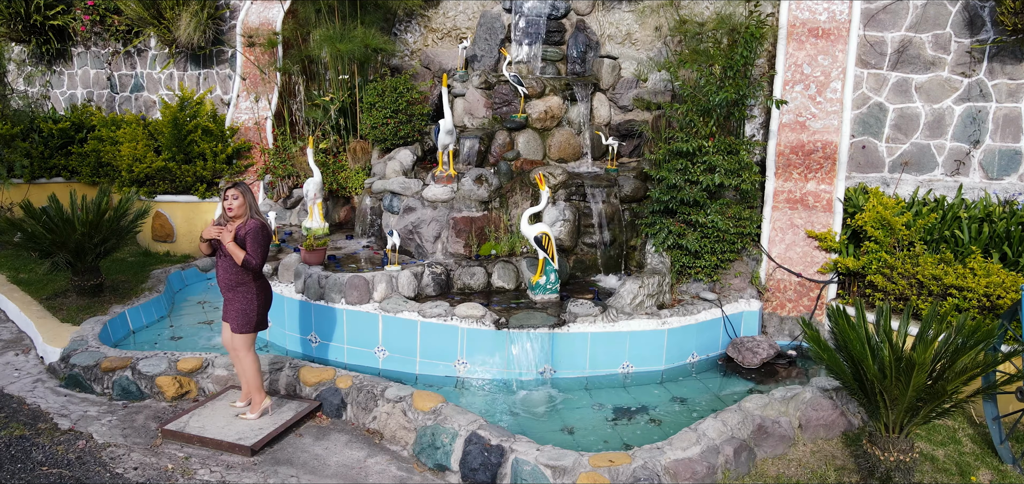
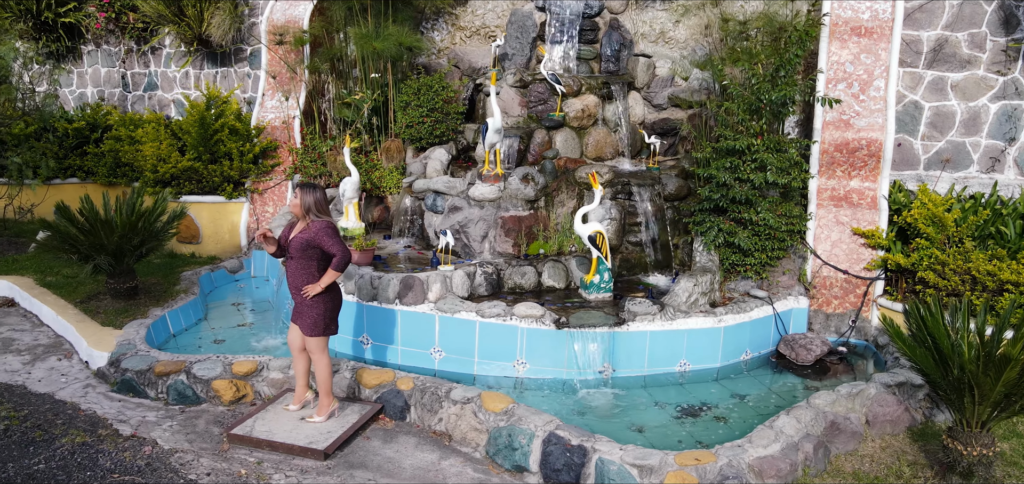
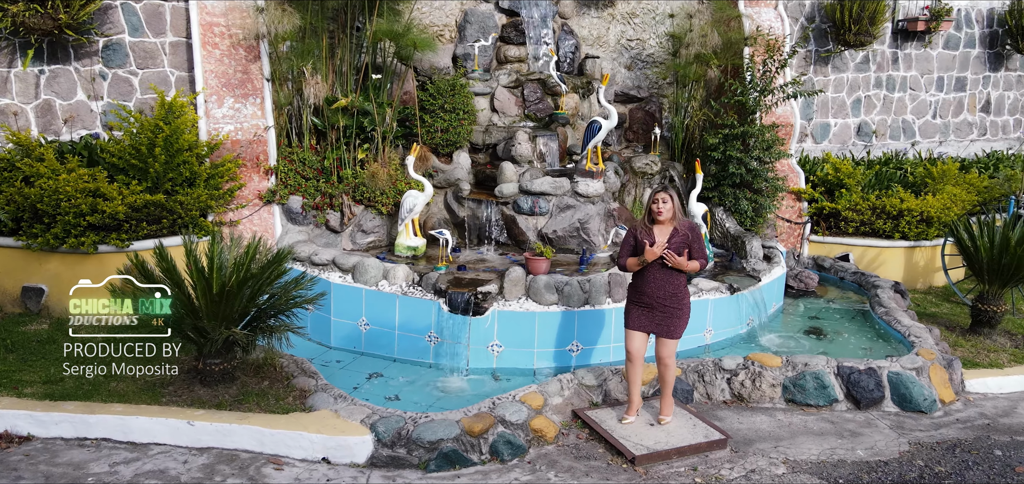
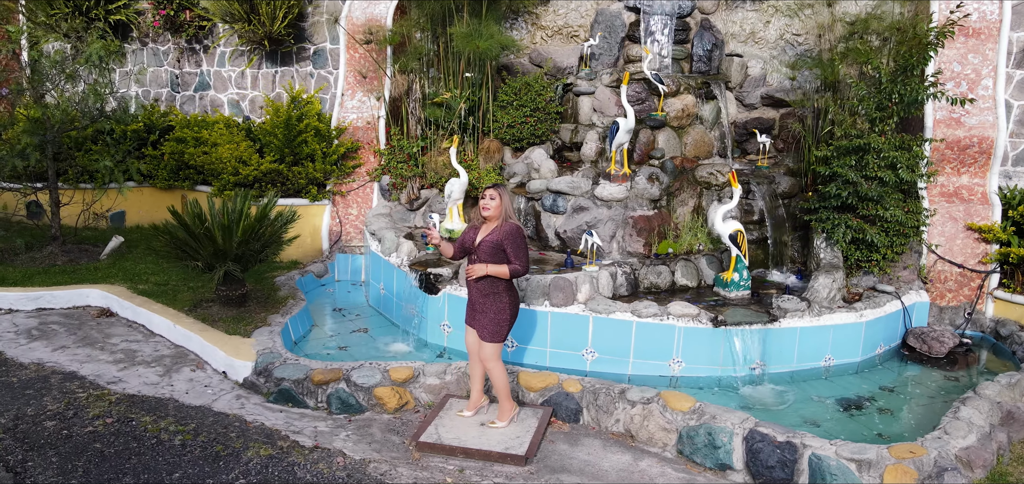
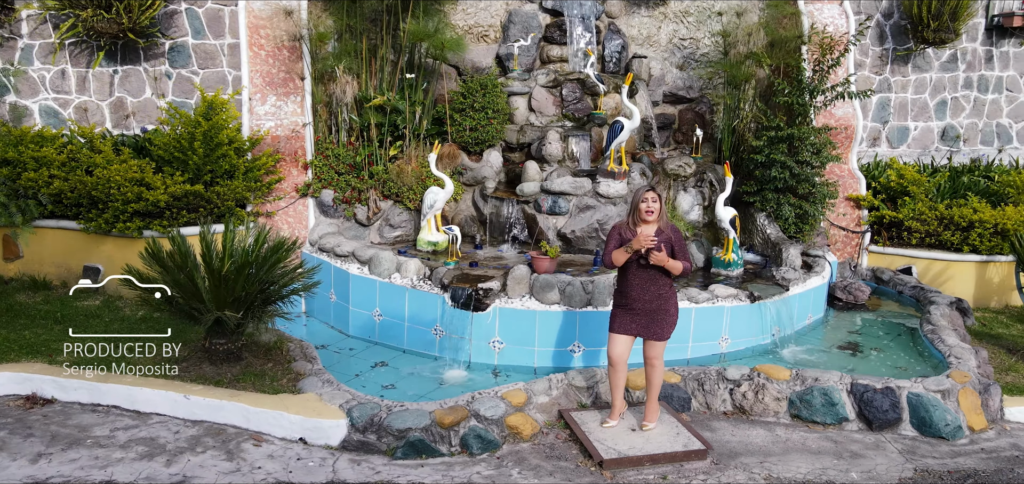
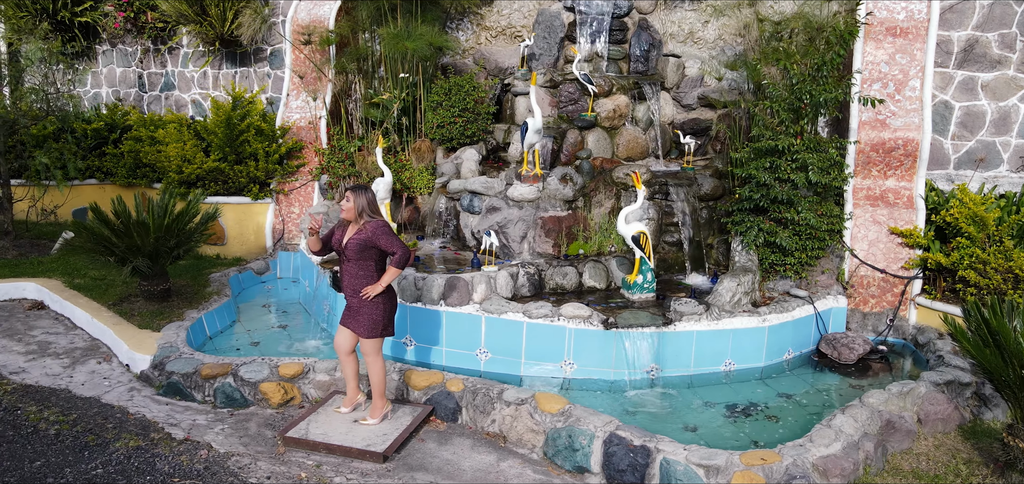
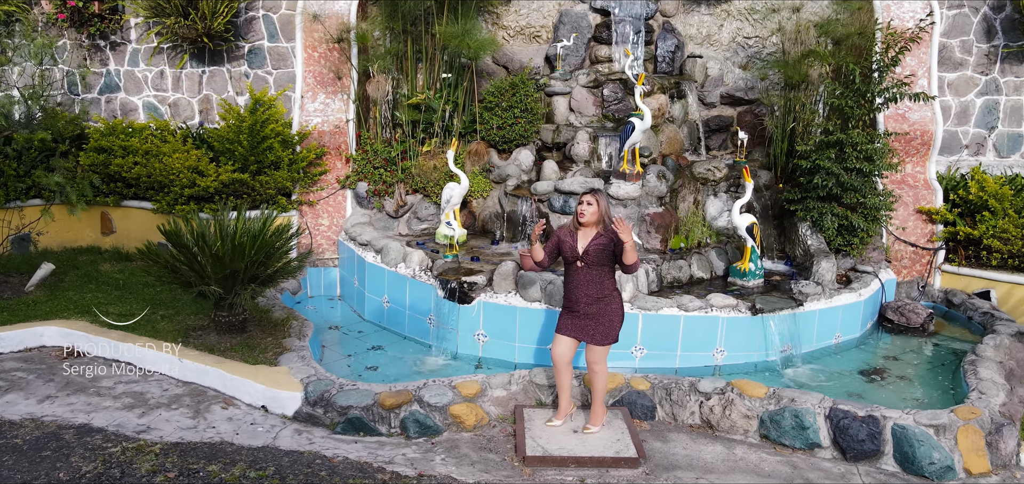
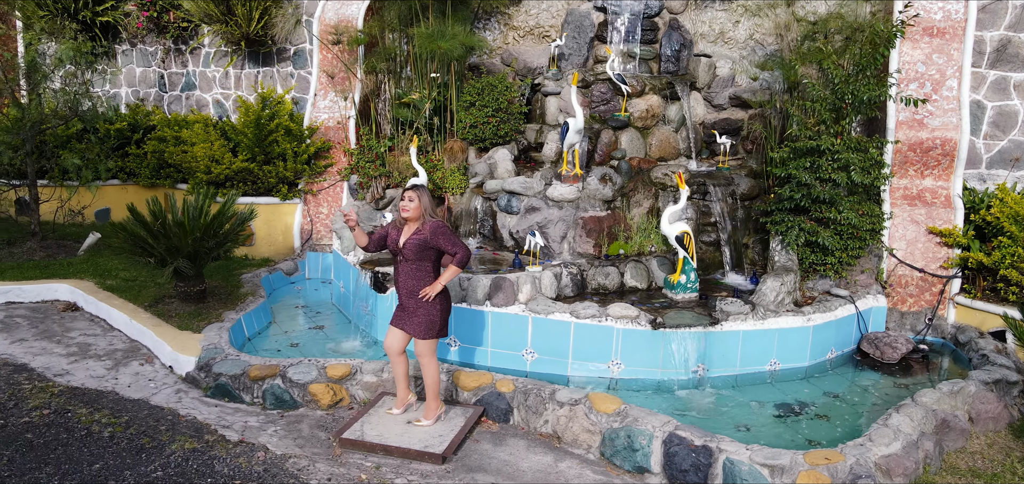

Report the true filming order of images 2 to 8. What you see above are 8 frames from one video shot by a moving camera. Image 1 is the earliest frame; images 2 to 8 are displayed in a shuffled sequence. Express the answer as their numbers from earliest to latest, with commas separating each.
2, 6, 8, 4, 7, 5, 3
